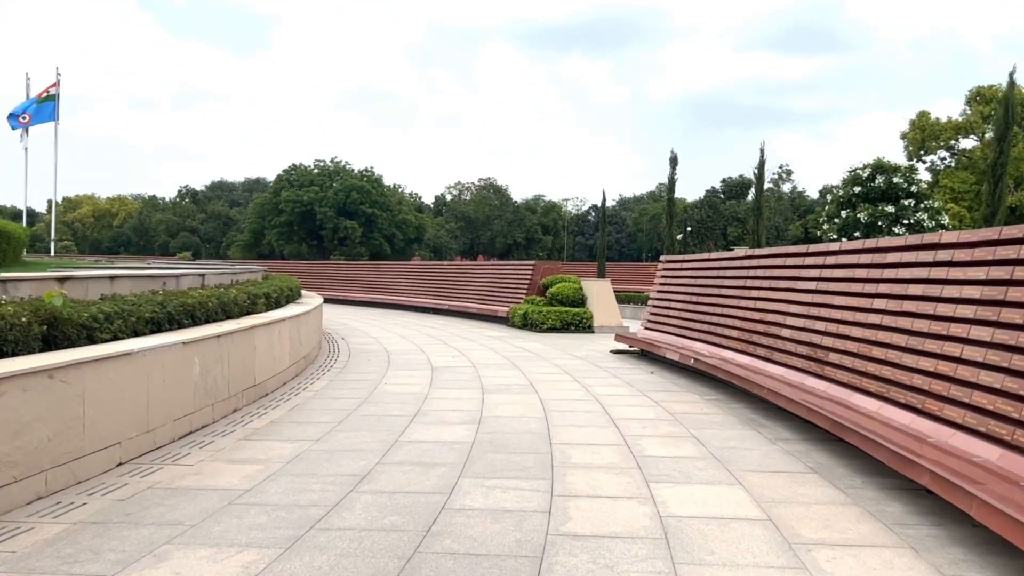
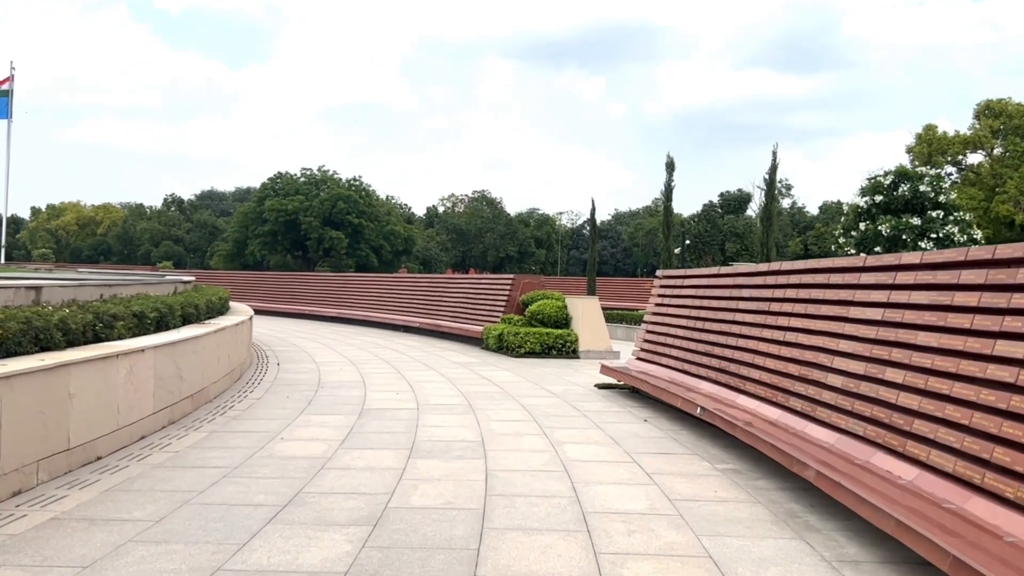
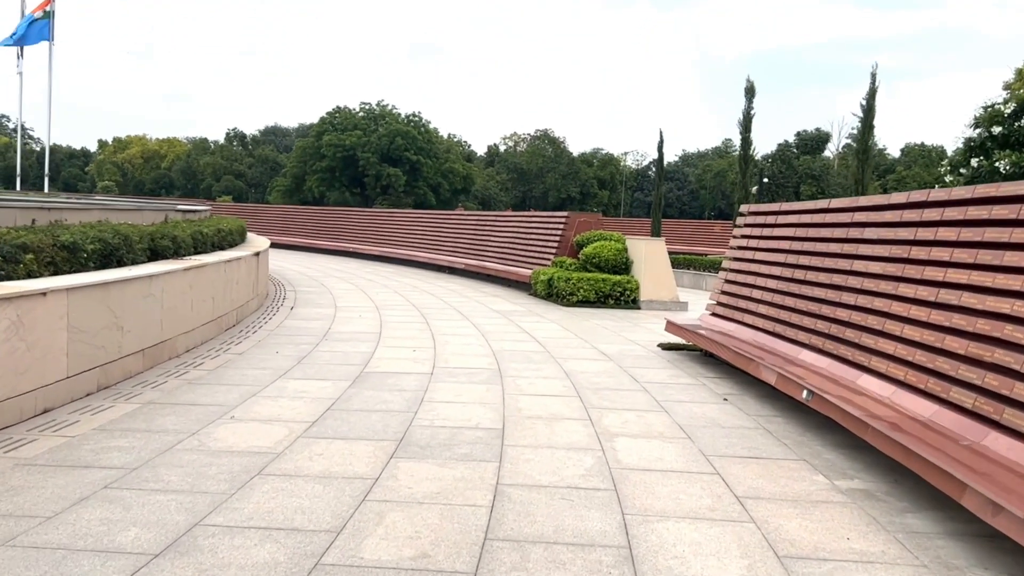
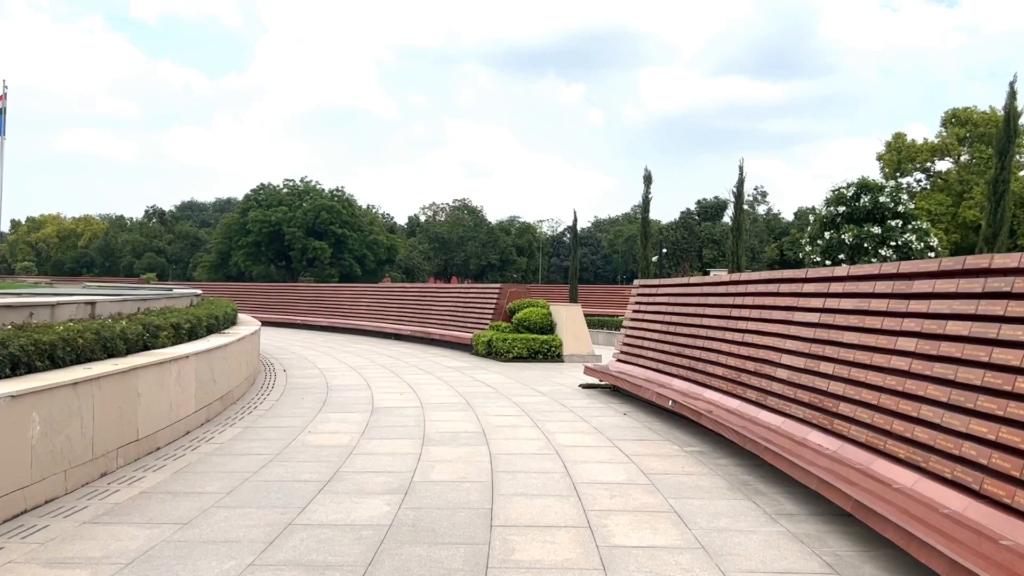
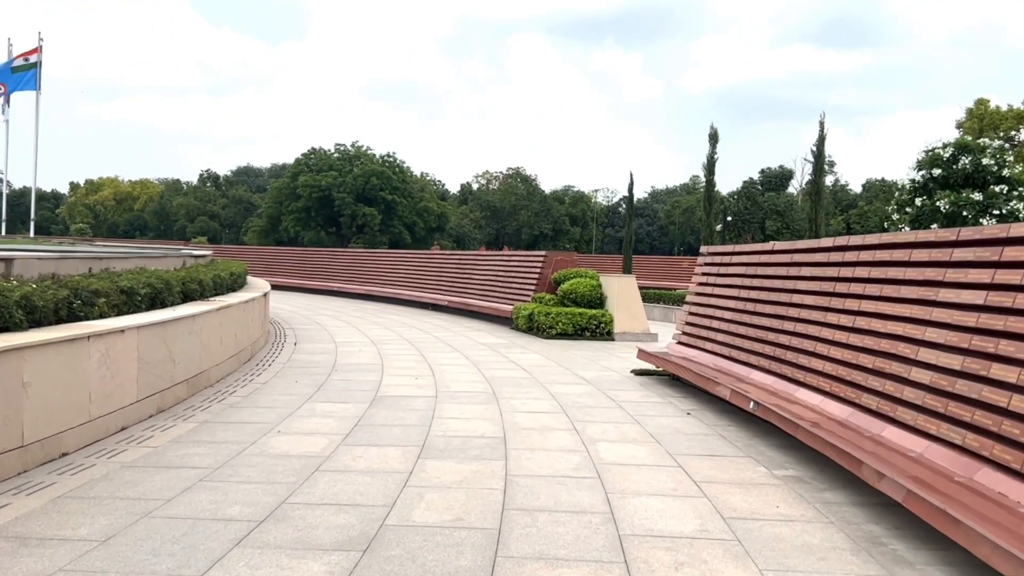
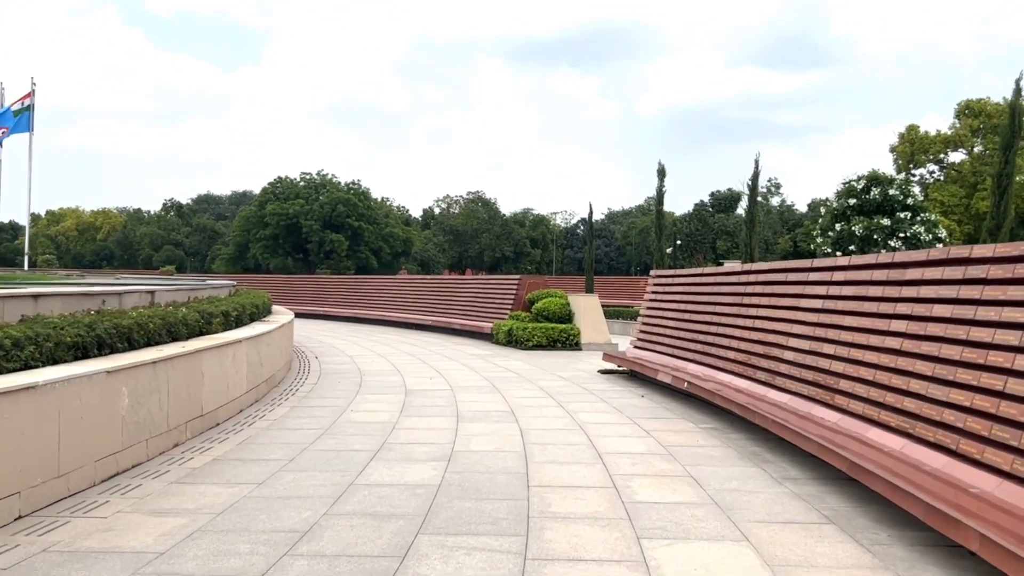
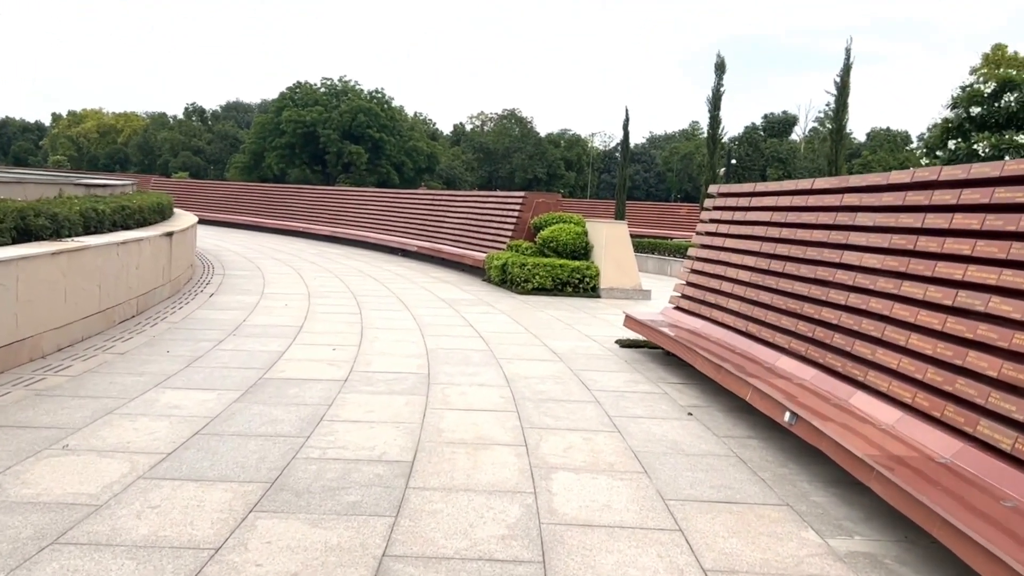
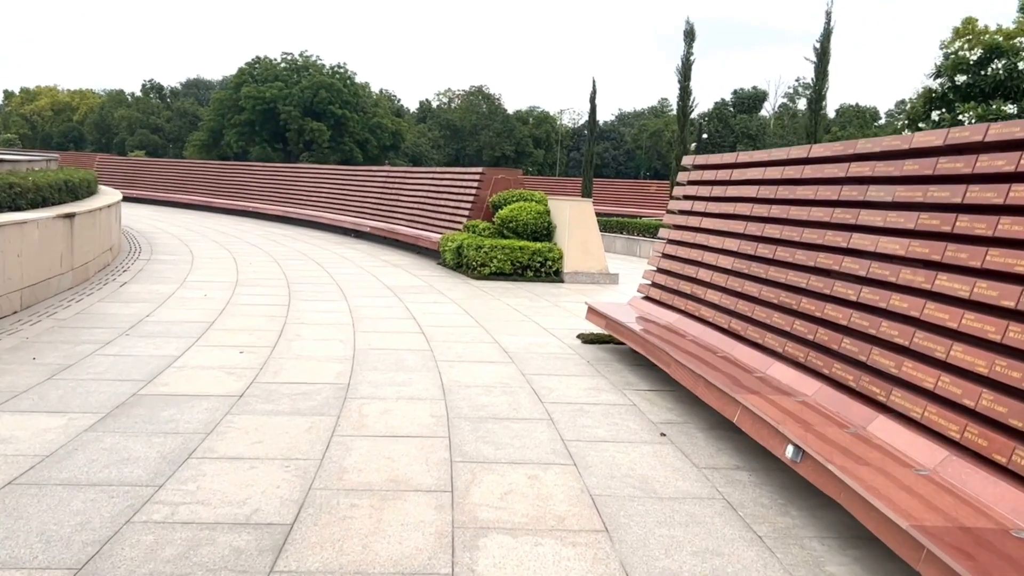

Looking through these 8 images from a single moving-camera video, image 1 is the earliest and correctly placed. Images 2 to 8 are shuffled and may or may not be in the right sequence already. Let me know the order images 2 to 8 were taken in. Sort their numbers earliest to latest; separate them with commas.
6, 4, 2, 5, 3, 7, 8
